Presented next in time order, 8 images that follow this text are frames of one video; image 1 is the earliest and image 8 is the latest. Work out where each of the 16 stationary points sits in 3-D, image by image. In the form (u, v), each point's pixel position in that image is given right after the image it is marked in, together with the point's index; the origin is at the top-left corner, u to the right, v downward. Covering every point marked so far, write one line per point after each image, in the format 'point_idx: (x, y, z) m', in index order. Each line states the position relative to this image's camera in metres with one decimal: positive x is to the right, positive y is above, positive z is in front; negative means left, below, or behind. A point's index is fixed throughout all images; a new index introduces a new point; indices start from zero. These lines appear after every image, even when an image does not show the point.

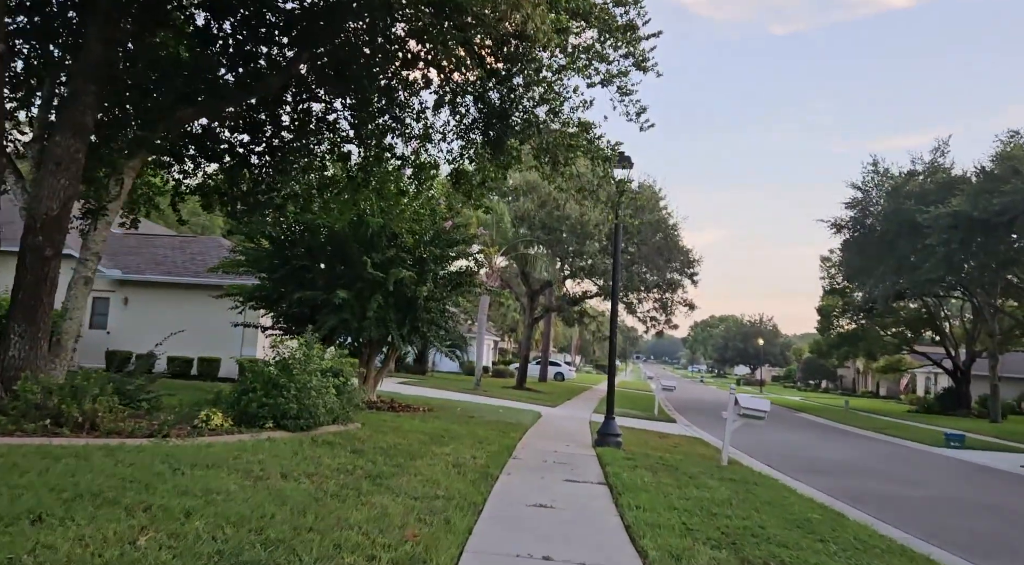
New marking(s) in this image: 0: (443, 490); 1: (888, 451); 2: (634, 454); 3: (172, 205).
0: (-0.6, -1.8, +6.5) m
1: (+8.3, -3.7, +16.9) m
2: (+1.8, -2.6, +11.3) m
3: (-5.4, +1.2, +12.0) m
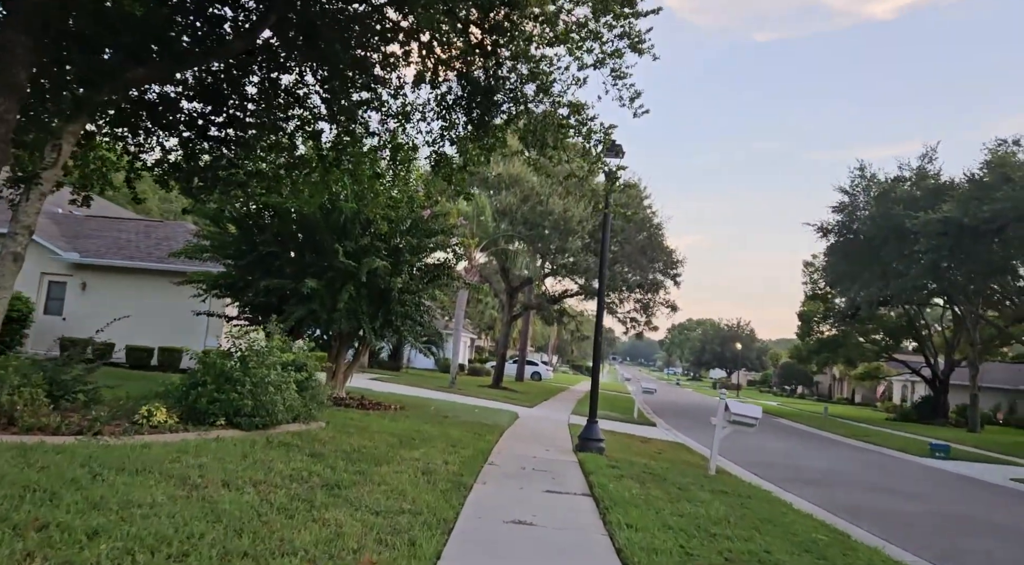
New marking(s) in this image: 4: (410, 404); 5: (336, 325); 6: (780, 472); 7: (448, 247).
0: (-0.8, -1.7, +5.8) m
1: (+7.8, -3.8, +16.4) m
2: (+1.5, -2.5, +10.6) m
3: (-5.6, +1.5, +11.1) m
4: (-2.1, -2.6, +16.2) m
5: (-3.2, -0.8, +14.1) m
6: (+4.5, -3.2, +12.8) m
7: (-1.3, +0.7, +15.3) m
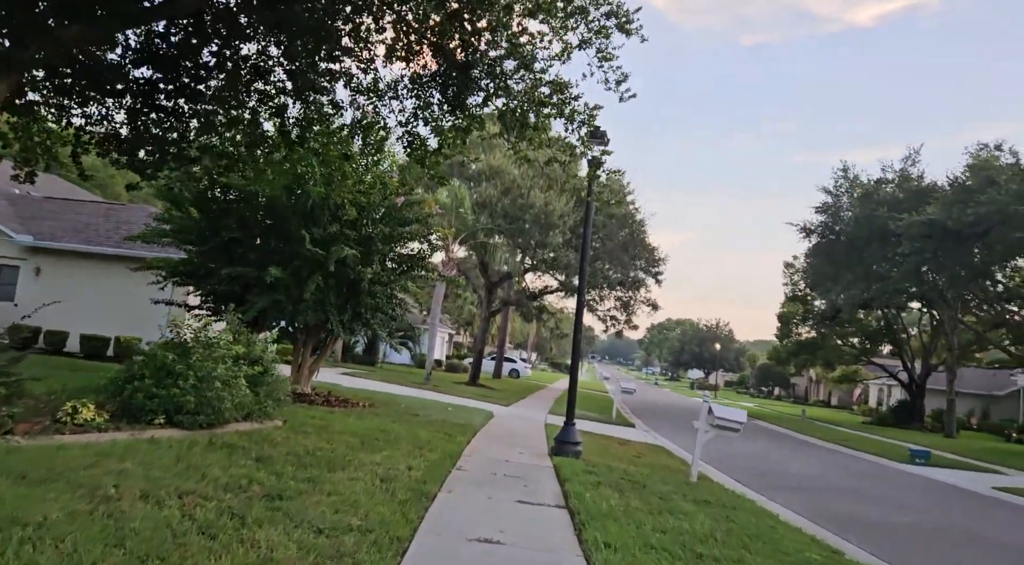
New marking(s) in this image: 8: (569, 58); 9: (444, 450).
0: (-1.0, -1.6, +5.1) m
1: (+7.2, -3.9, +16.0) m
2: (+1.1, -2.4, +10.0) m
3: (-5.9, +1.7, +10.3) m
4: (-2.7, -2.4, +15.5) m
5: (-3.7, -0.6, +13.3) m
6: (+4.1, -3.2, +12.3) m
7: (-1.7, +0.9, +14.6) m
8: (+0.7, +2.6, +8.9) m
9: (-0.8, -2.0, +9.2) m
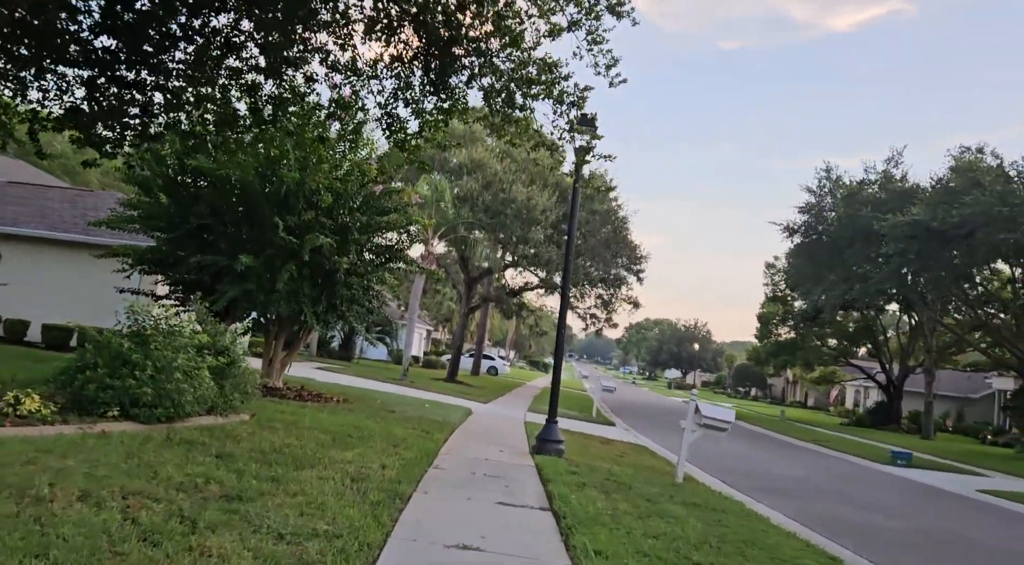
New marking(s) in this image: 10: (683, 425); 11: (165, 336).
0: (-1.1, -1.5, +4.6) m
1: (+6.8, -3.8, +15.7) m
2: (+0.8, -2.3, +9.6) m
3: (-6.1, +1.9, +9.7) m
4: (-3.1, -2.2, +15.0) m
5: (-4.0, -0.4, +12.8) m
6: (+3.7, -3.1, +12.0) m
7: (-2.1, +1.0, +14.1) m
8: (+0.5, +2.7, +8.5) m
9: (-1.1, -1.9, +8.7) m
10: (+2.4, -2.0, +10.8) m
11: (-3.3, -0.5, +7.1) m
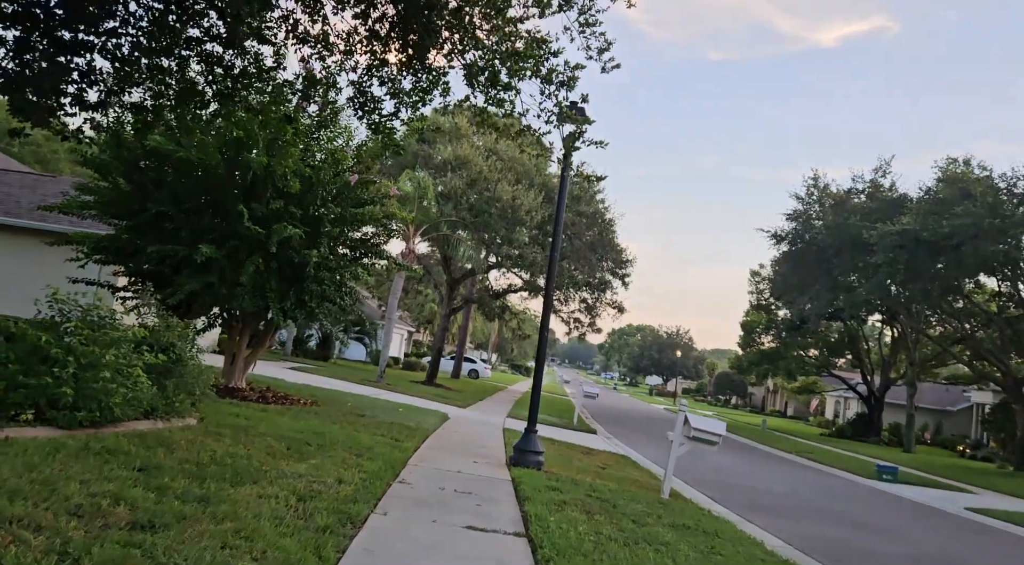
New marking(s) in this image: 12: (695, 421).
0: (-1.3, -1.4, +3.9) m
1: (+6.3, -4.0, +15.1) m
2: (+0.5, -2.3, +8.9) m
3: (-6.3, +2.1, +8.8) m
4: (-3.5, -2.2, +14.1) m
5: (-4.3, -0.3, +12.0) m
6: (+3.4, -3.2, +11.3) m
7: (-2.4, +1.1, +13.3) m
8: (+0.4, +2.8, +7.7) m
9: (-1.3, -1.8, +7.9) m
10: (+2.1, -2.1, +10.0) m
11: (-3.5, -0.4, +6.3) m
12: (+2.4, -1.8, +10.0) m
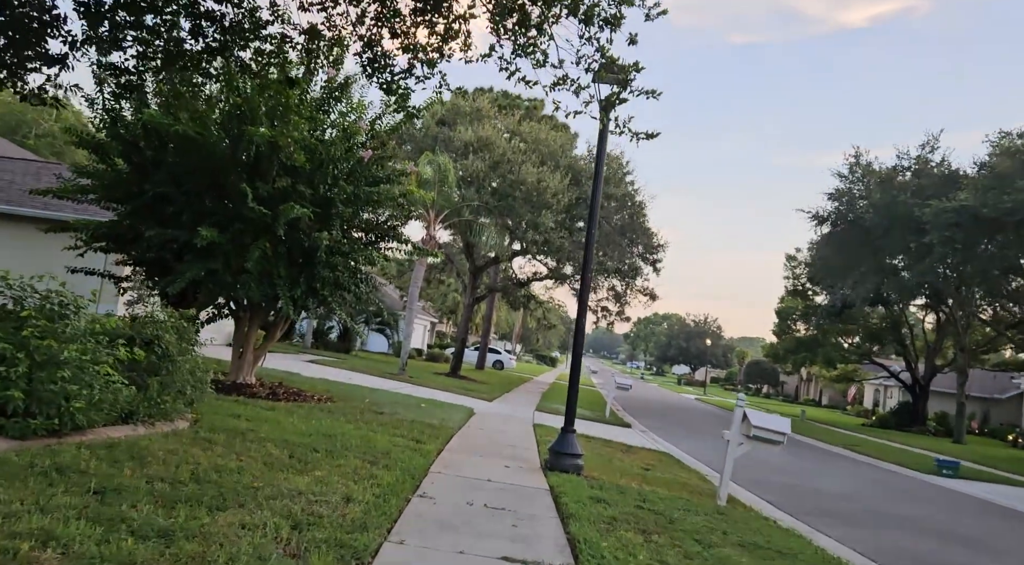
0: (-1.1, -1.3, +2.8) m
1: (+6.9, -3.6, +13.8) m
2: (+0.9, -2.1, +7.8) m
3: (-6.0, +2.2, +7.9) m
4: (-2.9, -1.9, +13.1) m
5: (-3.9, -0.1, +11.0) m
6: (+3.8, -2.9, +10.1) m
7: (-1.9, +1.3, +12.2) m
8: (+0.6, +3.0, +6.6) m
9: (-1.0, -1.7, +6.9) m
10: (+2.5, -1.8, +8.9) m
11: (-3.2, -0.3, +5.3) m
12: (+2.8, -1.6, +8.8) m
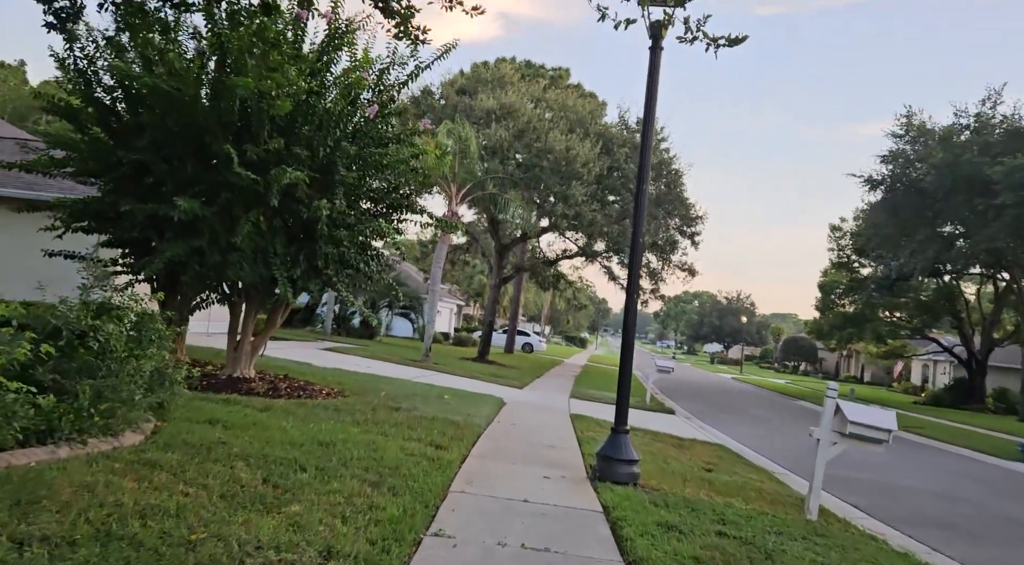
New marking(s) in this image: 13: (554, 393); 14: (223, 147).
0: (-0.9, -1.1, +1.3) m
1: (+7.5, -3.0, +12.1) m
2: (+1.3, -1.8, +6.2) m
3: (-5.8, +2.3, +6.4) m
4: (-2.4, -1.6, +11.7) m
5: (-3.5, +0.1, +9.5) m
6: (+4.3, -2.5, +8.4) m
7: (-1.5, +1.6, +10.7) m
8: (+0.8, +3.2, +4.9) m
9: (-0.7, -1.4, +5.3) m
10: (+2.9, -1.5, +7.2) m
11: (-3.0, -0.1, +3.8) m
12: (+3.2, -1.2, +7.1) m
13: (+1.0, -2.7, +18.6) m
14: (-3.4, +1.5, +8.9) m
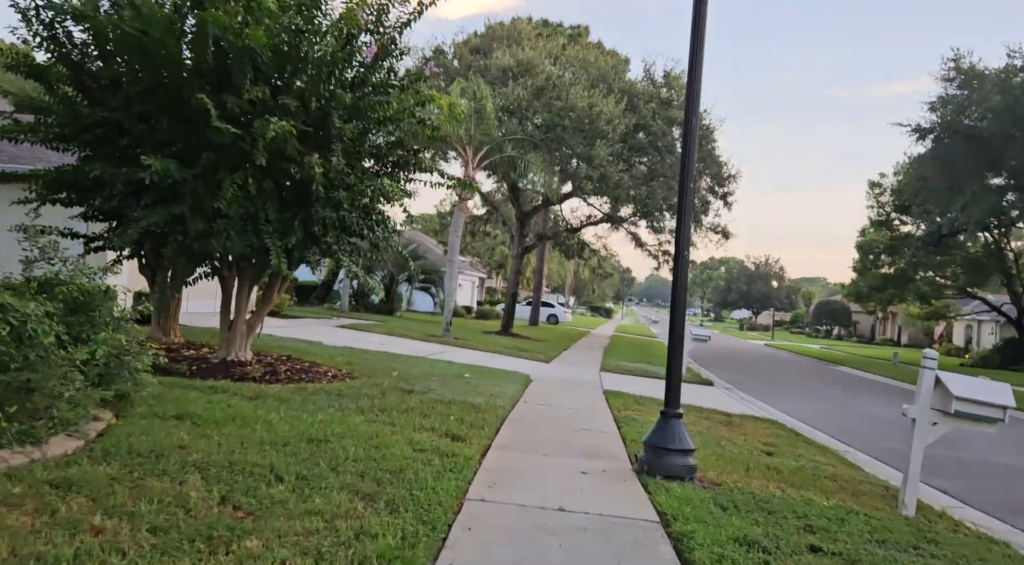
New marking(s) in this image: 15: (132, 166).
0: (-0.9, -1.0, +0.1) m
1: (+7.9, -2.3, +10.7) m
2: (+1.5, -1.5, +5.0) m
3: (-5.7, +2.5, +5.3) m
4: (-2.0, -1.2, +10.6) m
5: (-3.2, +0.4, +8.4) m
6: (+4.6, -2.0, +7.2) m
7: (-1.2, +2.0, +9.4) m
8: (+0.8, +3.5, +3.5) m
9: (-0.5, -1.2, +4.2) m
10: (+3.1, -1.0, +6.0) m
11: (-2.9, 0.0, +2.7) m
12: (+3.4, -0.8, +5.9) m
13: (+1.6, -1.9, +17.4) m
14: (-3.2, +1.8, +7.7) m
15: (-4.4, +1.4, +8.8) m
